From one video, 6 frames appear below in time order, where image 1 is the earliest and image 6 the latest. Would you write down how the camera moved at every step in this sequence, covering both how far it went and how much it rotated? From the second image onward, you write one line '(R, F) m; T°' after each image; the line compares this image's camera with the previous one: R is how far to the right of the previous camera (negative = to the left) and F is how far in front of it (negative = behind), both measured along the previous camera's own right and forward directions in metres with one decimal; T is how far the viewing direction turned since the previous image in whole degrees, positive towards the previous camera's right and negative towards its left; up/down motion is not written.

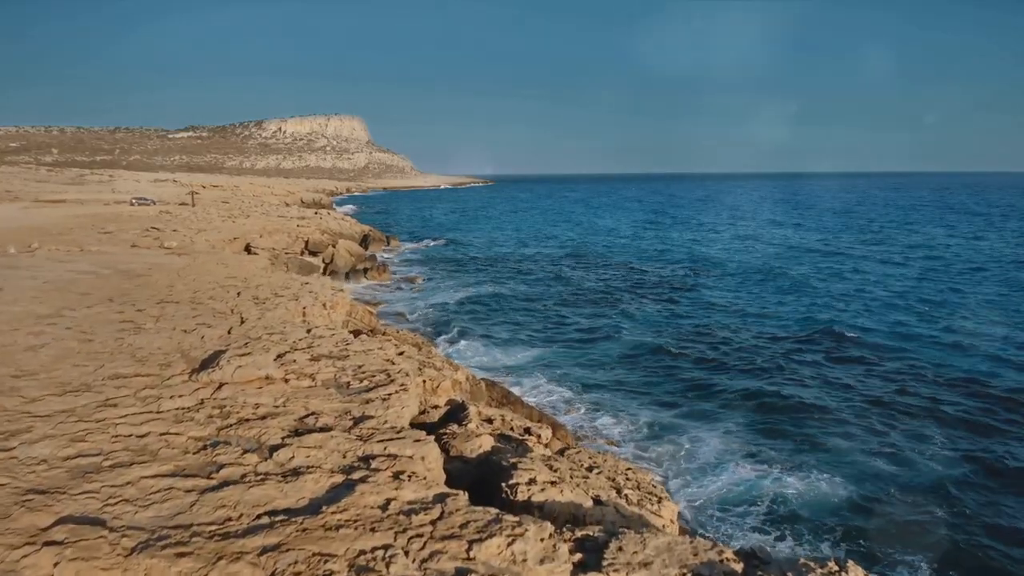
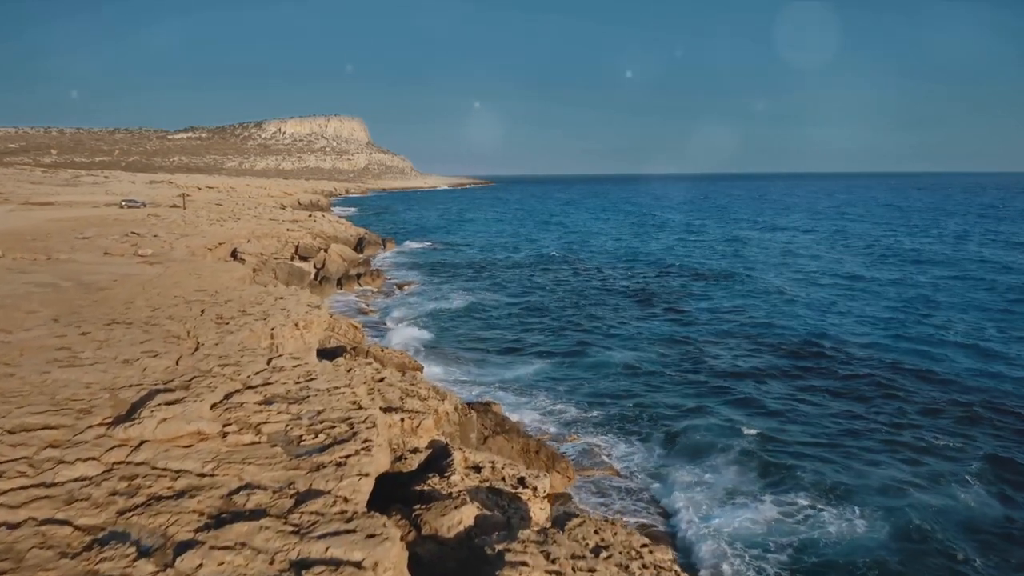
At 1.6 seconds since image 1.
(+0.1, +1.0) m; 0°
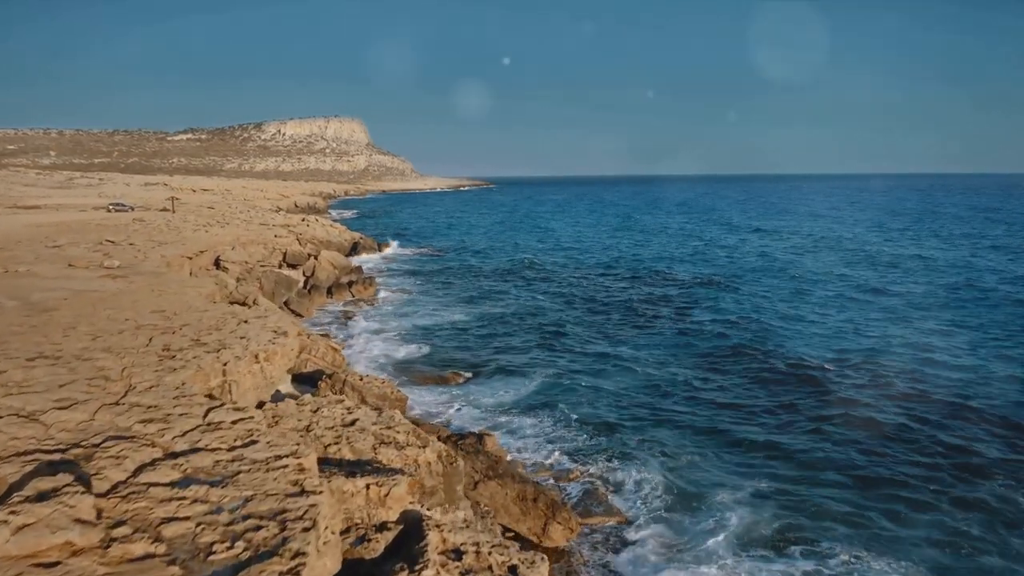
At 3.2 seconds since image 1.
(+0.1, +1.1) m; 0°
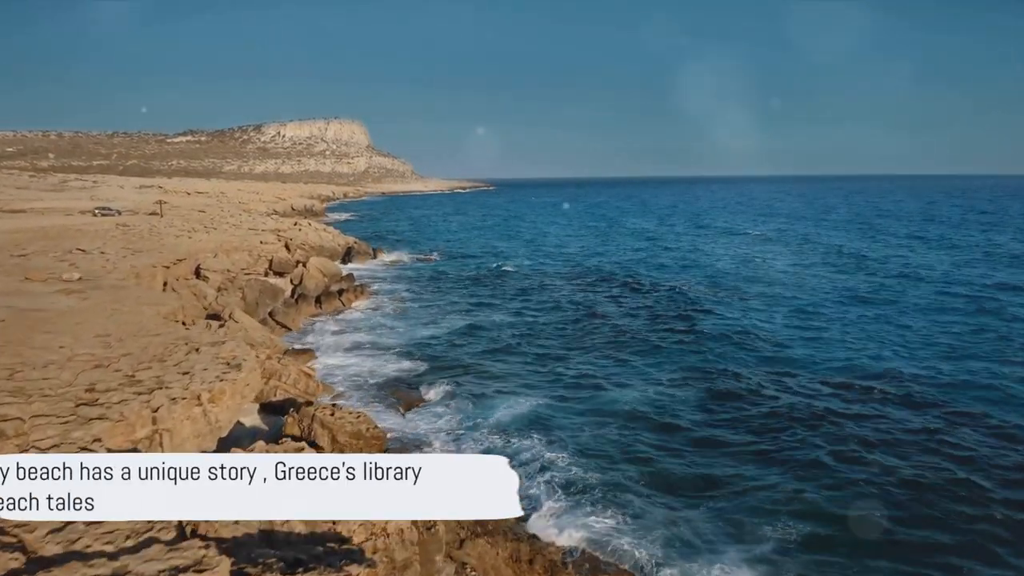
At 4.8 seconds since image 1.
(+0.1, +1.2) m; 0°
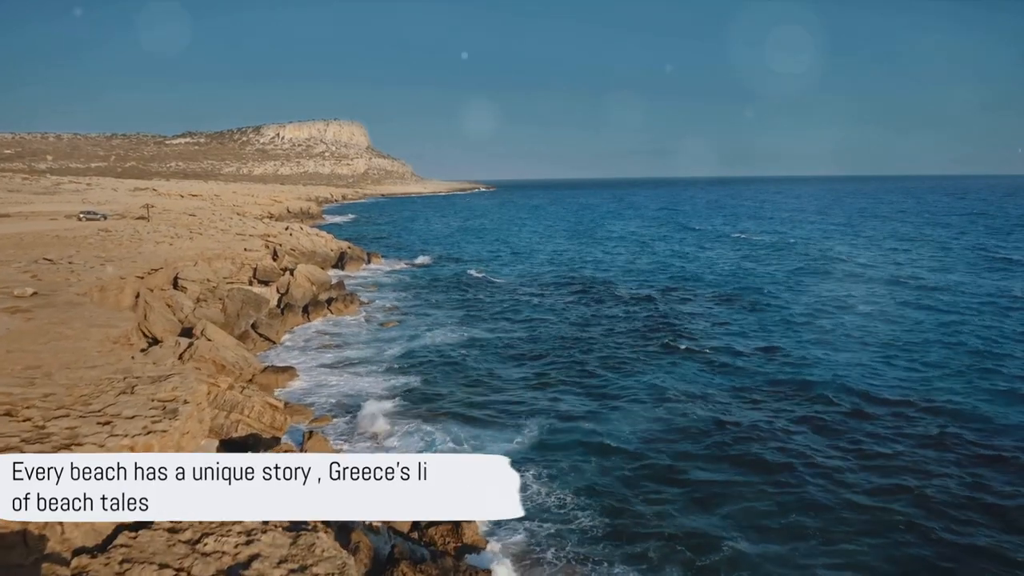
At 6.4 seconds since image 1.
(+0.1, +1.1) m; 0°
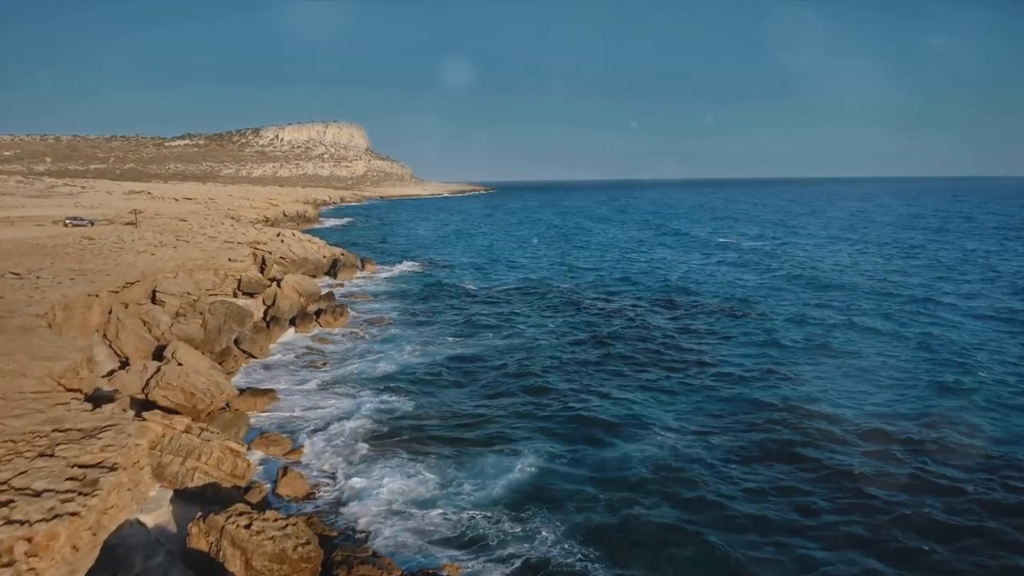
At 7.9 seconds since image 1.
(+0.1, +0.9) m; 0°
